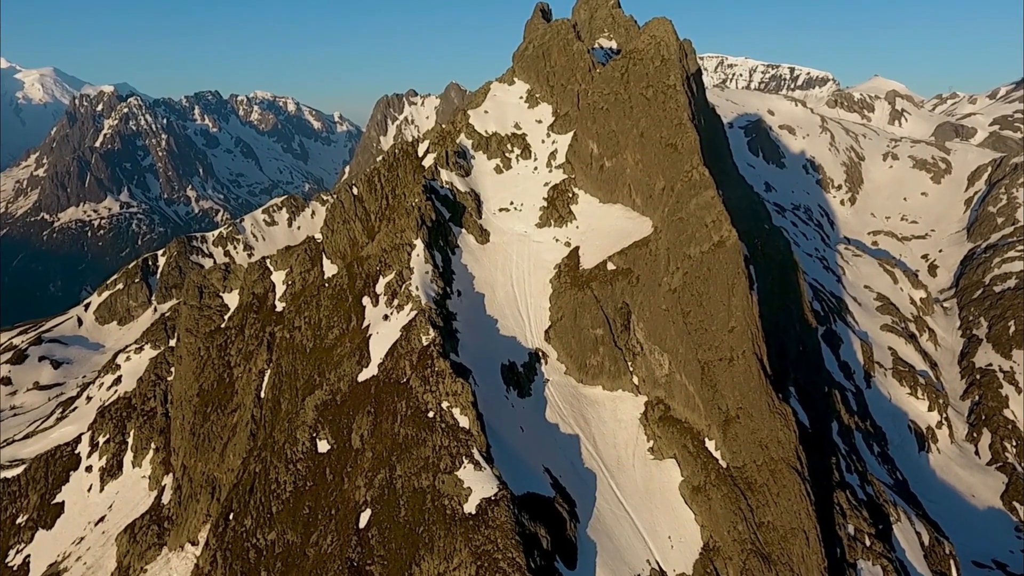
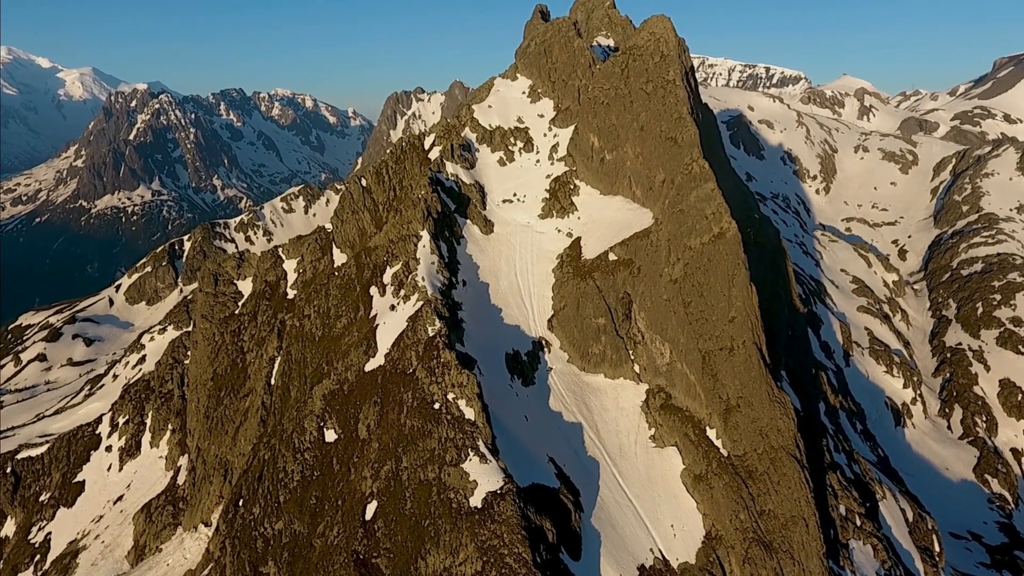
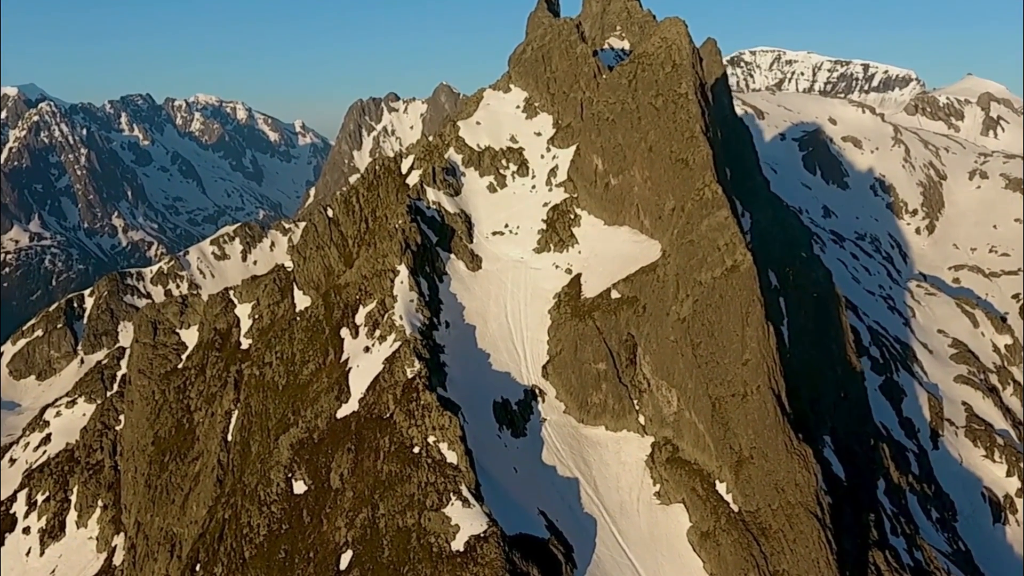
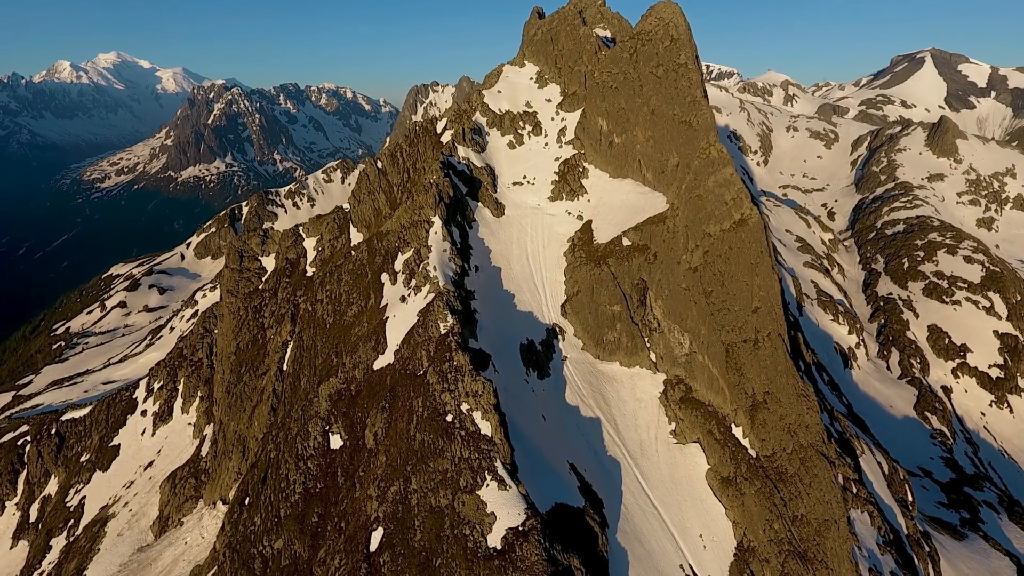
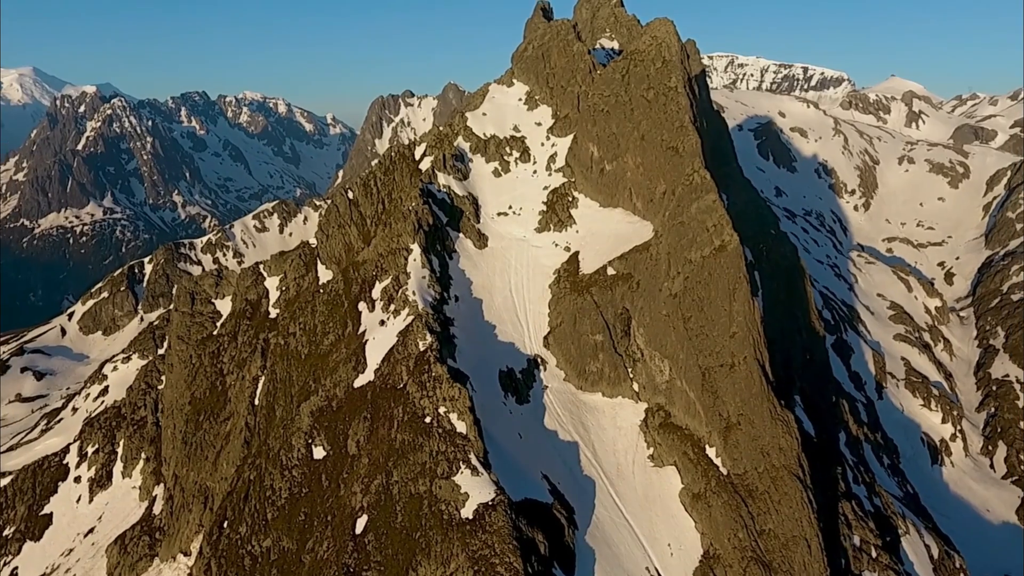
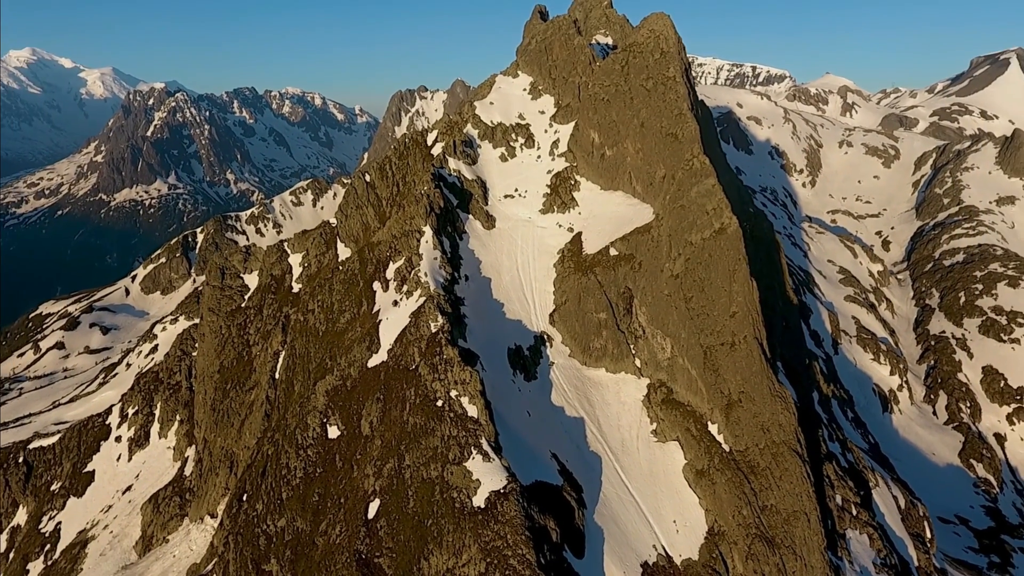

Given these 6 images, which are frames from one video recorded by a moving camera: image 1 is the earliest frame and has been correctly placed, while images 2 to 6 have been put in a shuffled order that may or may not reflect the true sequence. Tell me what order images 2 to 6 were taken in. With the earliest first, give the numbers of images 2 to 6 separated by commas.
3, 5, 6, 4, 2
